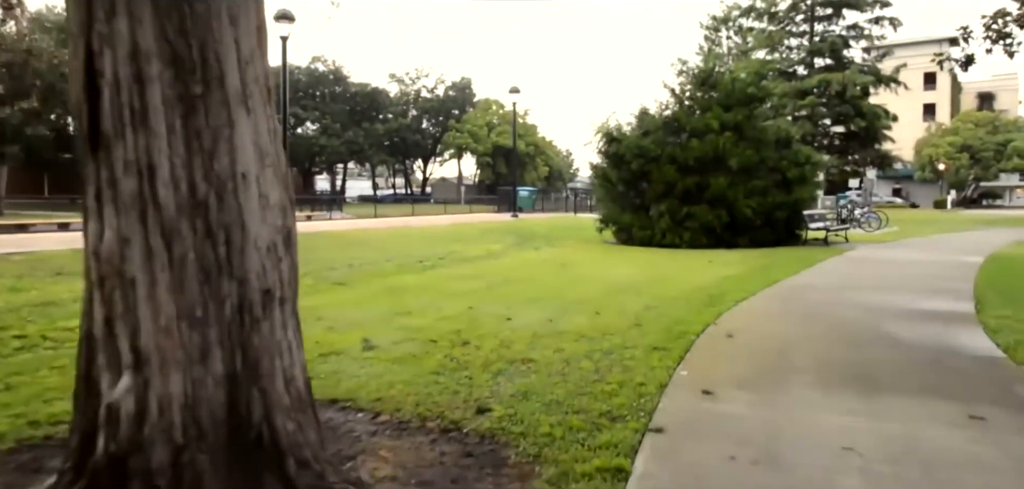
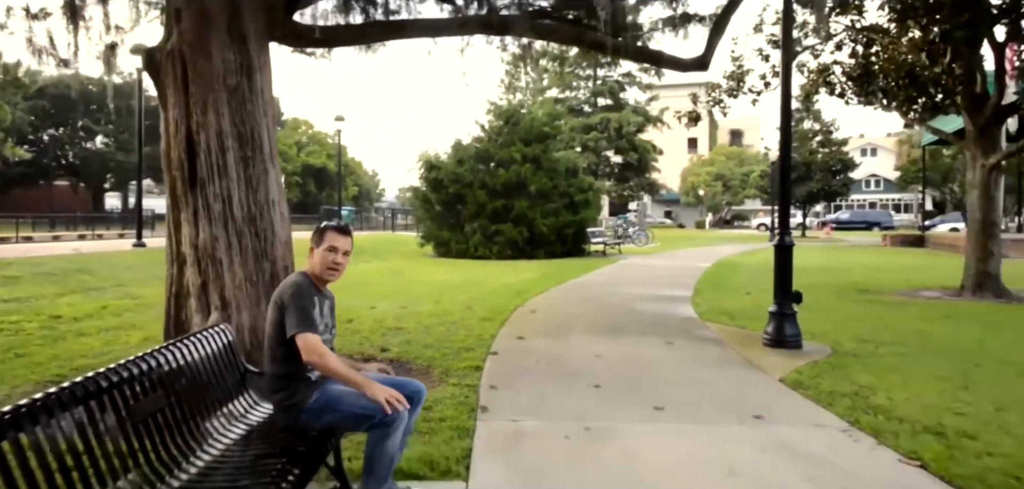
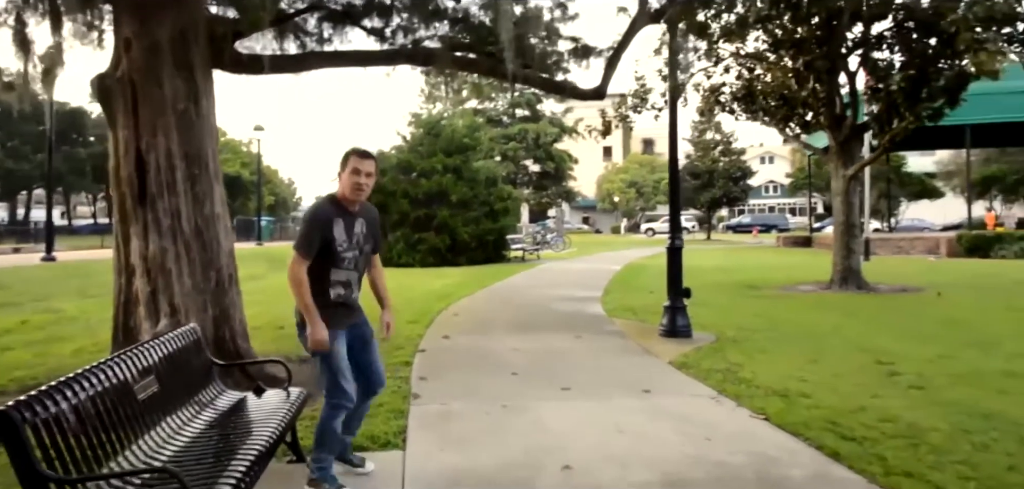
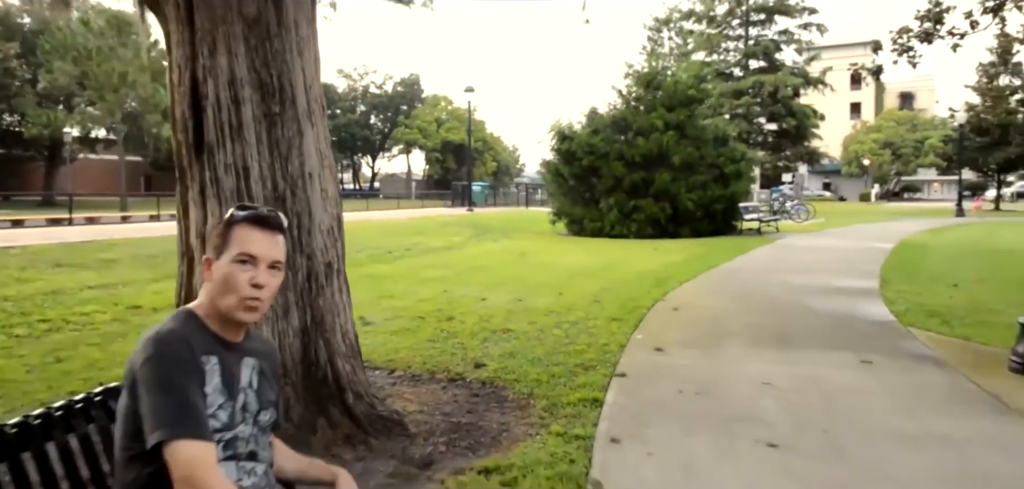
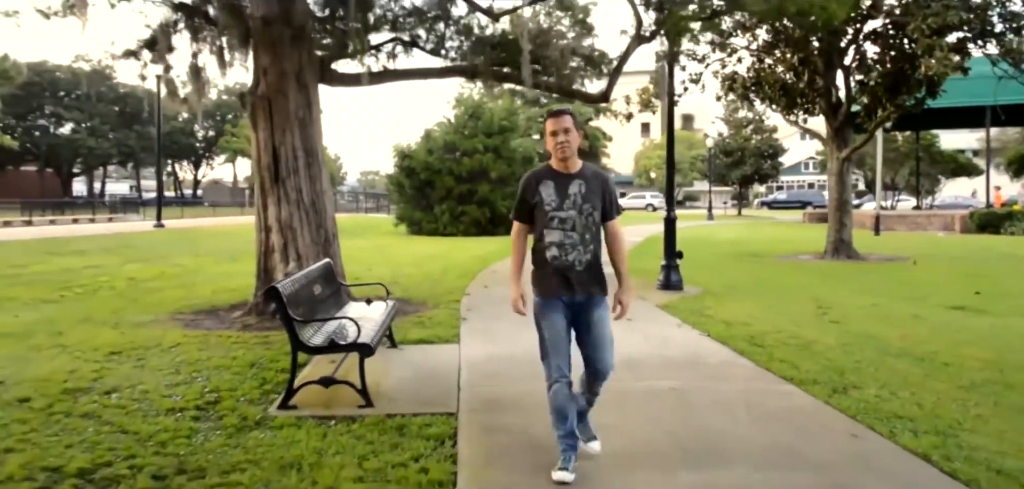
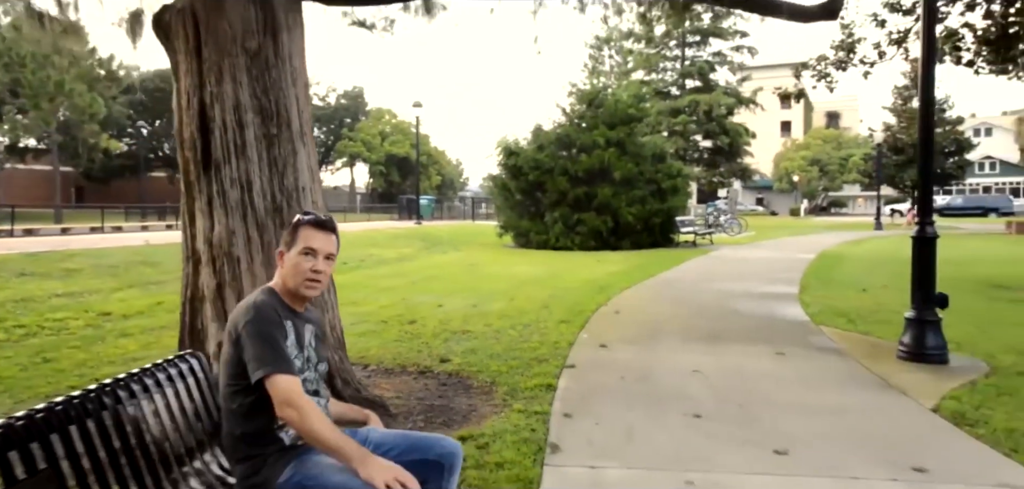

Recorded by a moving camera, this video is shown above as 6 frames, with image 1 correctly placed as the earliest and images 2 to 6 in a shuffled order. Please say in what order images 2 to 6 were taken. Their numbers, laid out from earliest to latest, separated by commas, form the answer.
4, 6, 2, 3, 5
